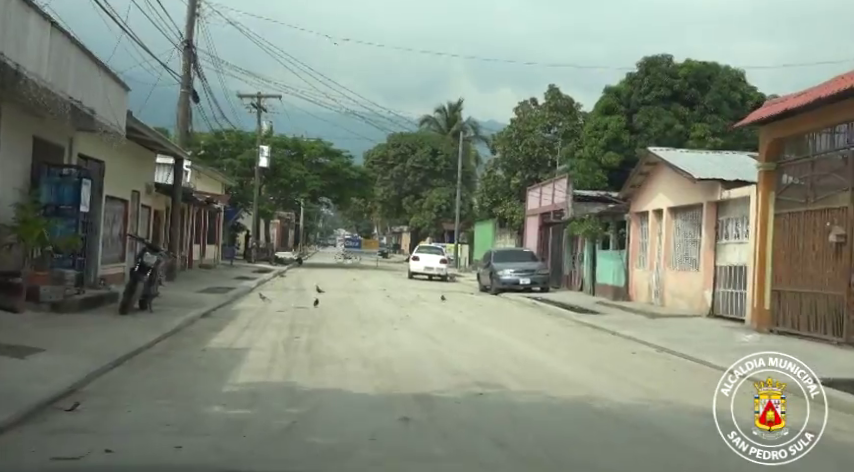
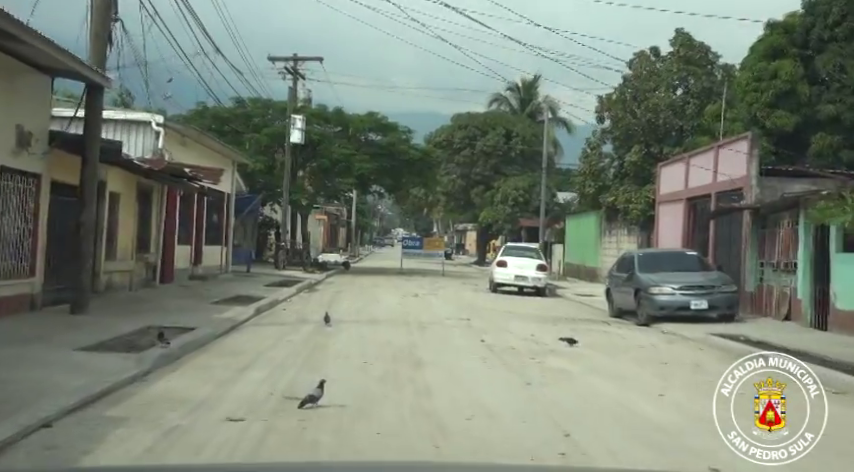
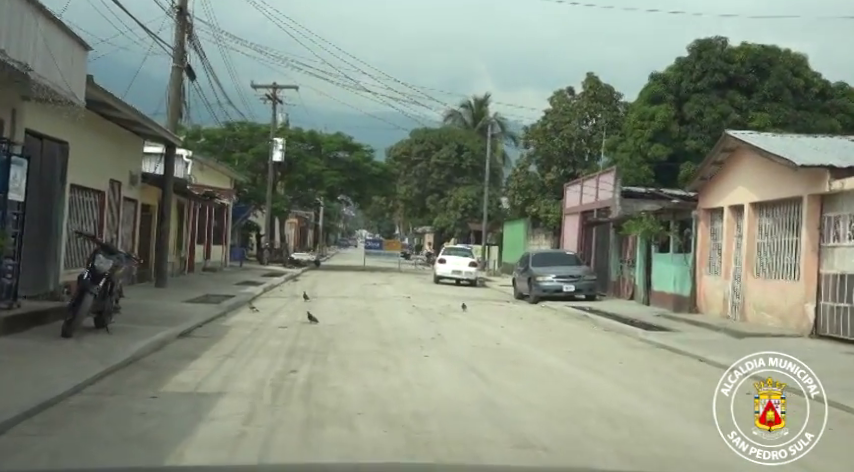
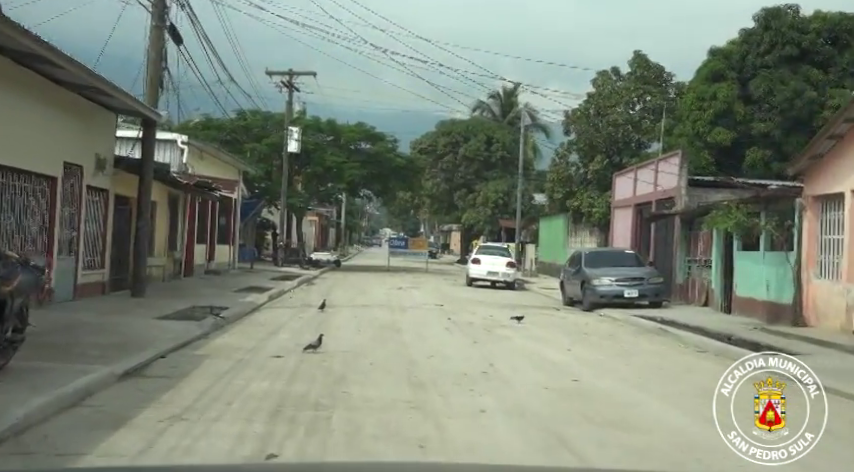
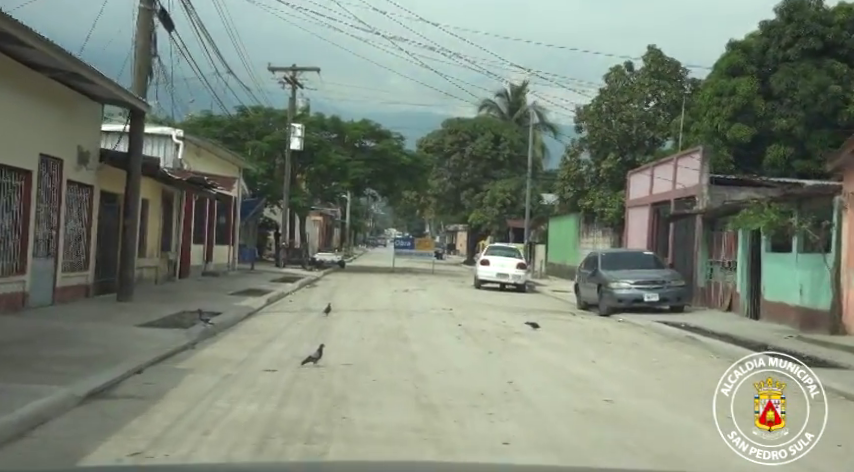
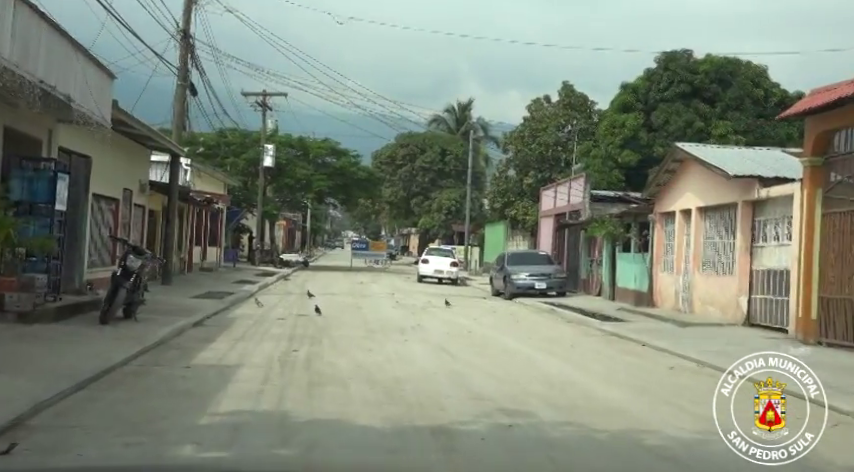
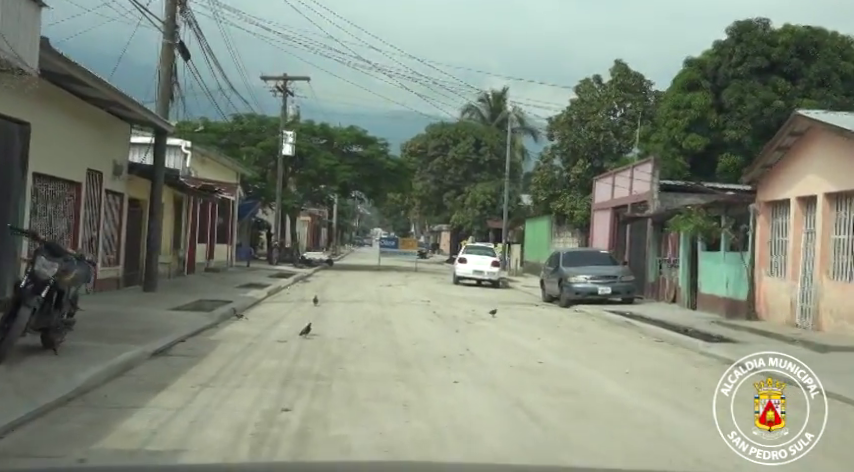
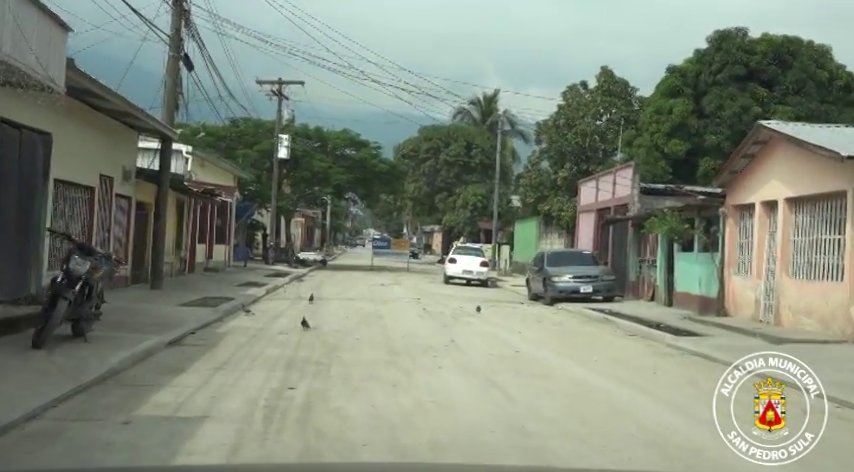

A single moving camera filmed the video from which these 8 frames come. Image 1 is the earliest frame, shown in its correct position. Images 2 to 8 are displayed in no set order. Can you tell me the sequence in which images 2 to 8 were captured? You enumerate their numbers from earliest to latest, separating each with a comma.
6, 3, 8, 7, 4, 5, 2
